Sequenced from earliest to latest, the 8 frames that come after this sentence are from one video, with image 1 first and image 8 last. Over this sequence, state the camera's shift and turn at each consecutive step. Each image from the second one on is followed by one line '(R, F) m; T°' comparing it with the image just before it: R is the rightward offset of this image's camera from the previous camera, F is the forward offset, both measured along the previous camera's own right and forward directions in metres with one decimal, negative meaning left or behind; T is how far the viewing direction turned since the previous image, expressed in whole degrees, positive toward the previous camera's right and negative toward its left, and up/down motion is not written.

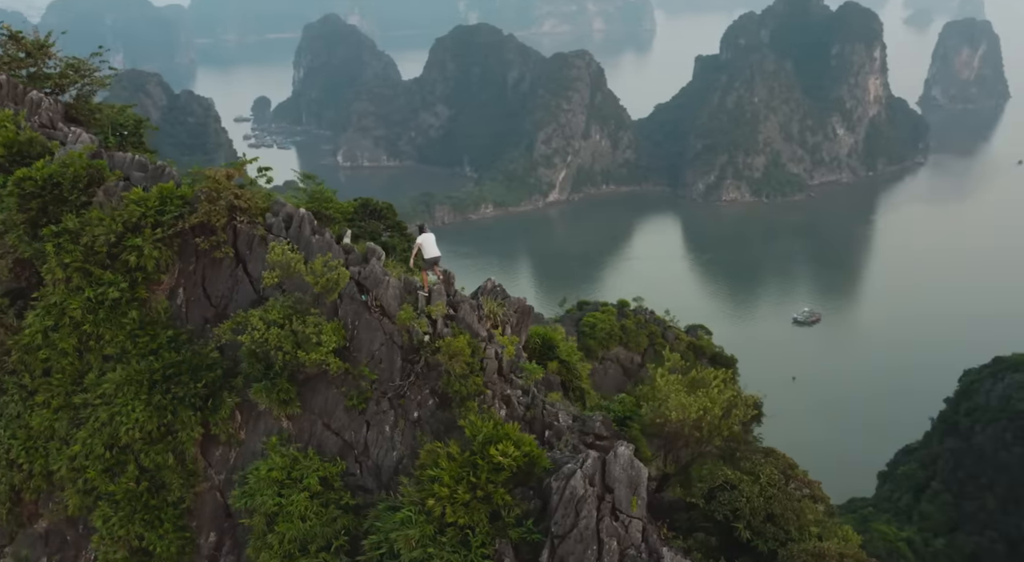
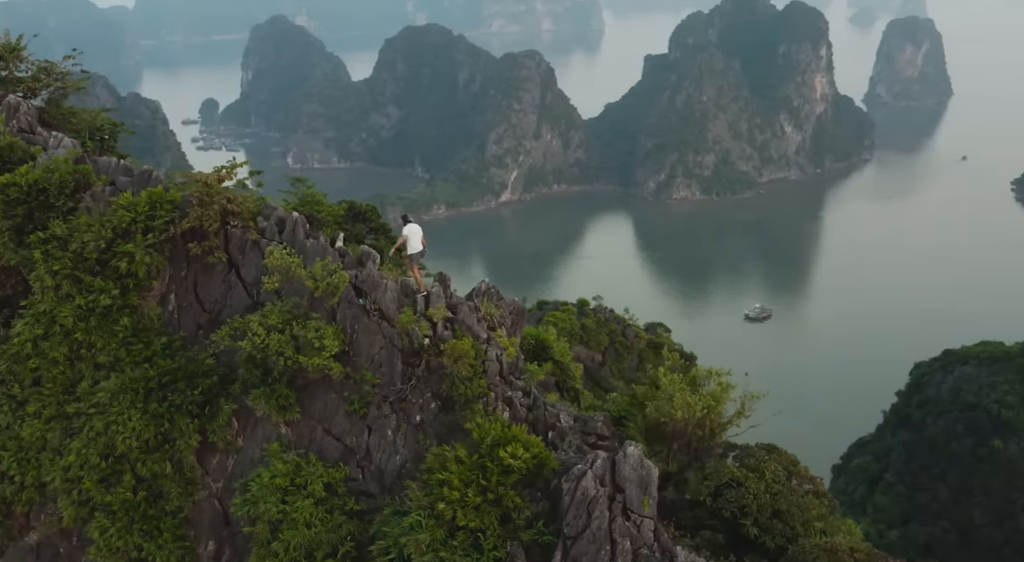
(-0.8, 0.0) m; +2°
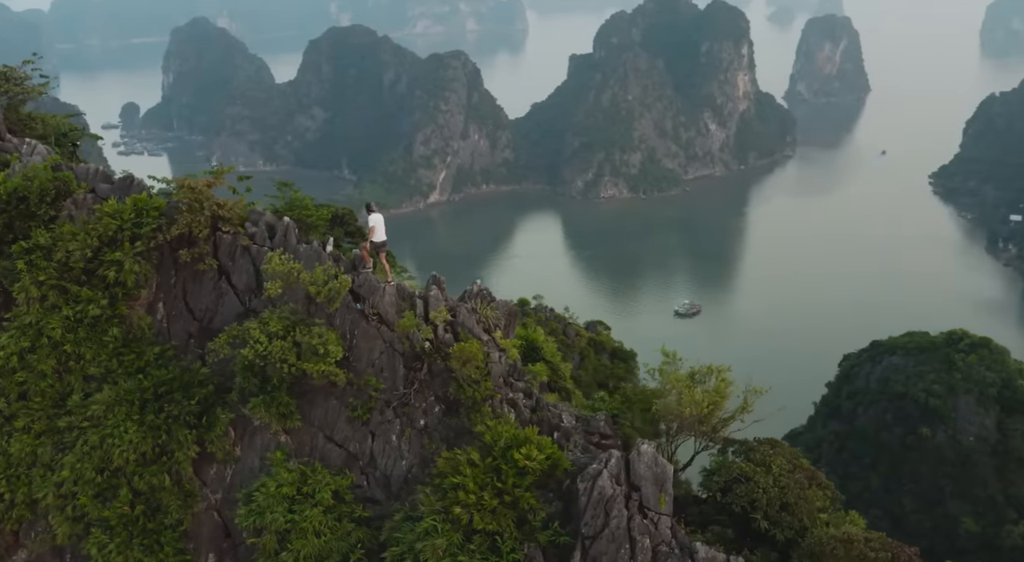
(-1.1, 0.0) m; +3°
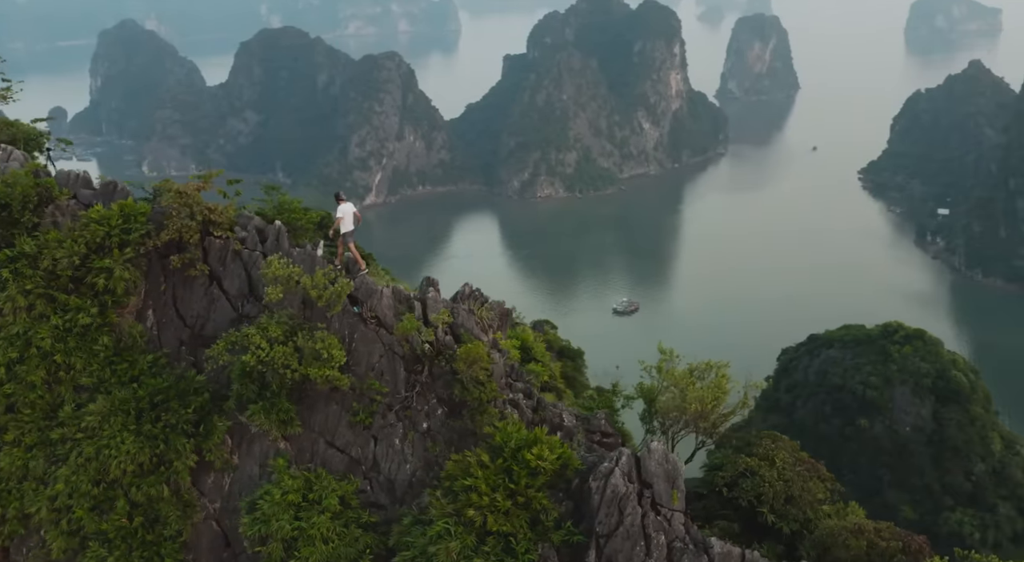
(-0.9, 0.0) m; +3°
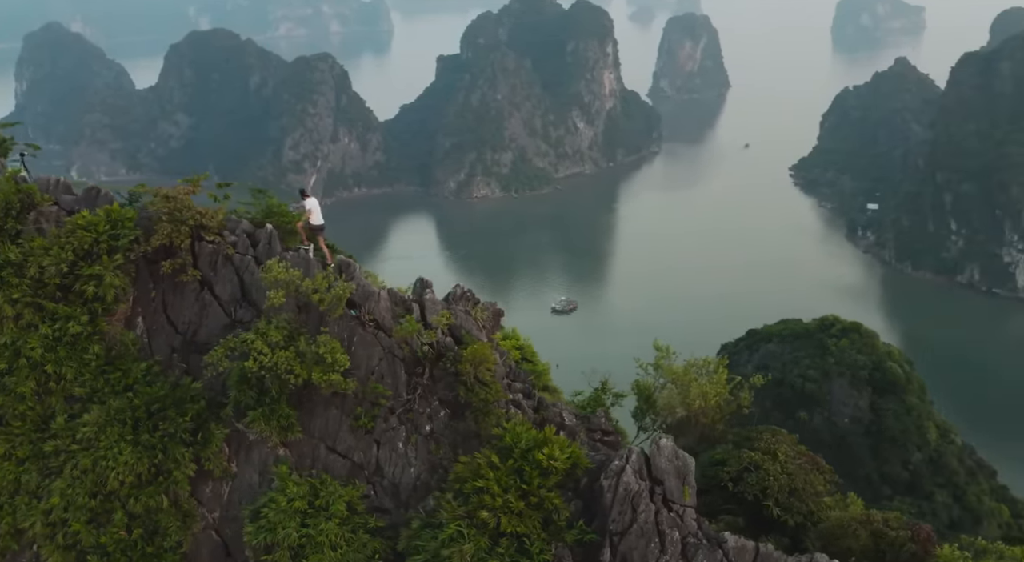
(-0.9, +0.1) m; +3°
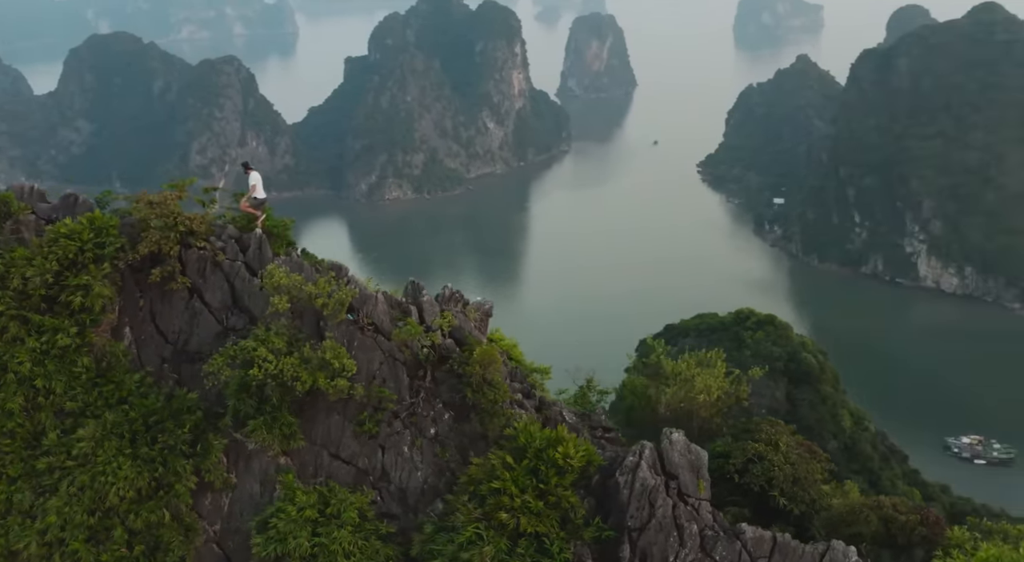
(-1.3, +0.1) m; +4°
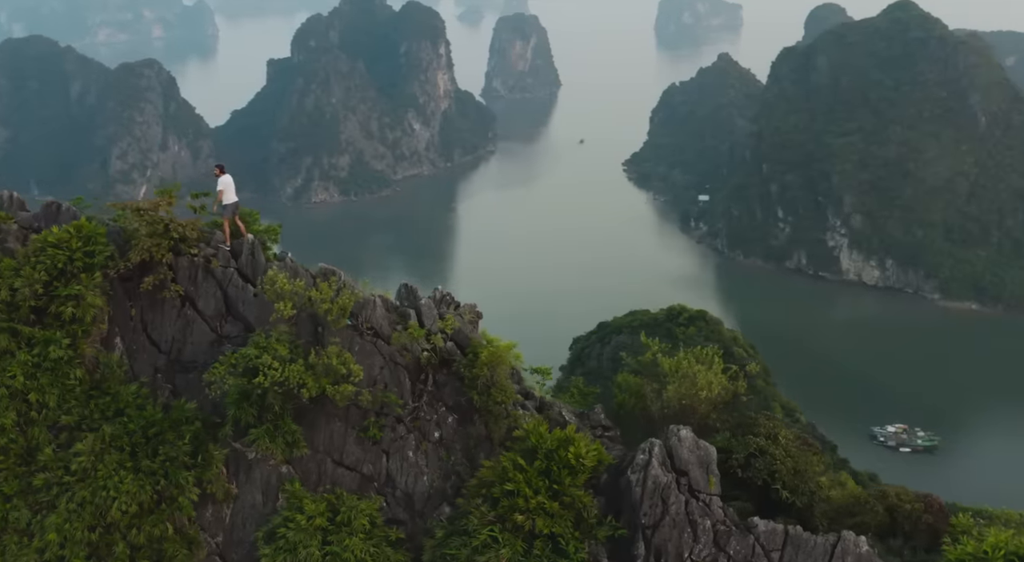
(-1.1, 0.0) m; +3°
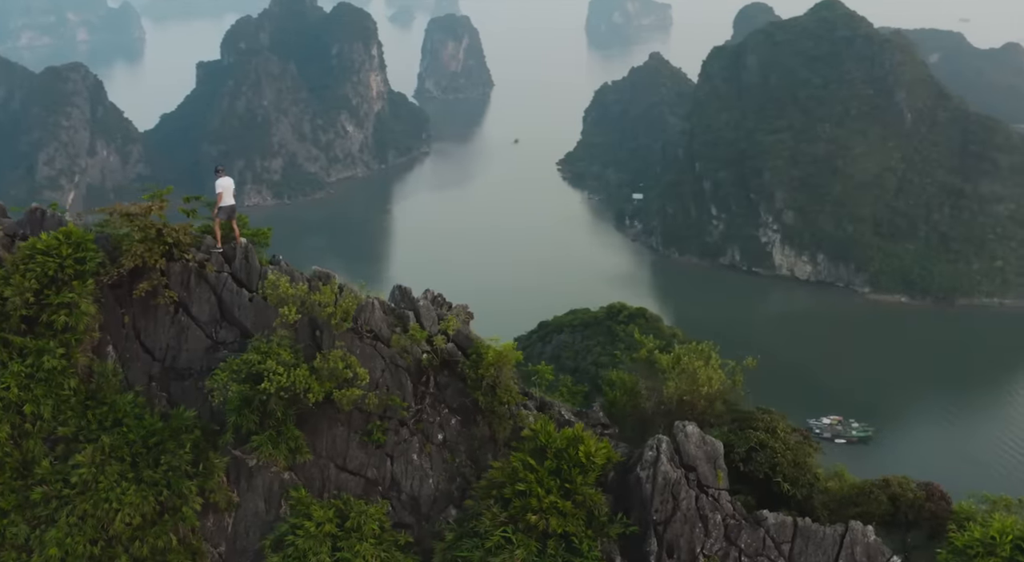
(-0.9, 0.0) m; +3°
